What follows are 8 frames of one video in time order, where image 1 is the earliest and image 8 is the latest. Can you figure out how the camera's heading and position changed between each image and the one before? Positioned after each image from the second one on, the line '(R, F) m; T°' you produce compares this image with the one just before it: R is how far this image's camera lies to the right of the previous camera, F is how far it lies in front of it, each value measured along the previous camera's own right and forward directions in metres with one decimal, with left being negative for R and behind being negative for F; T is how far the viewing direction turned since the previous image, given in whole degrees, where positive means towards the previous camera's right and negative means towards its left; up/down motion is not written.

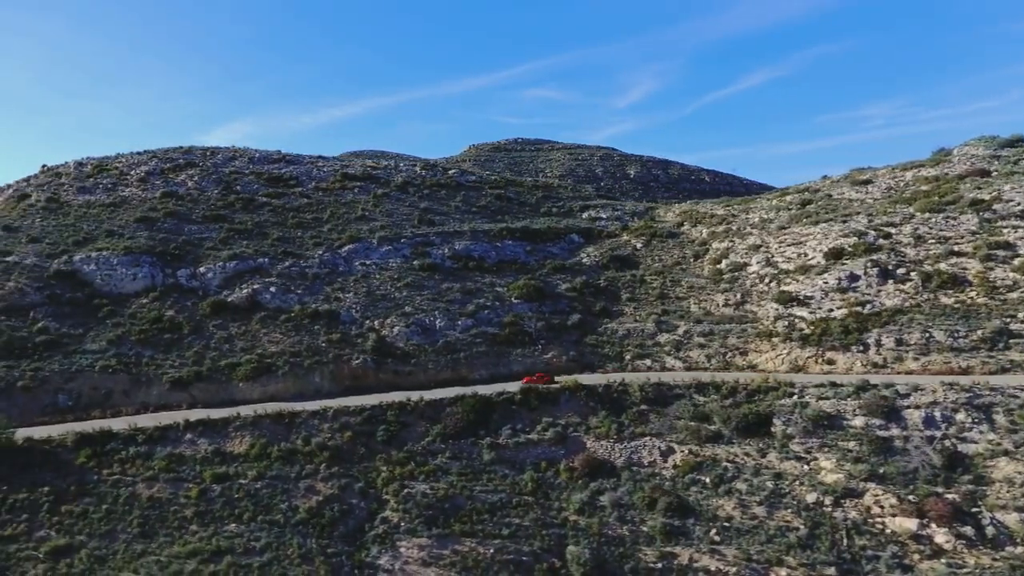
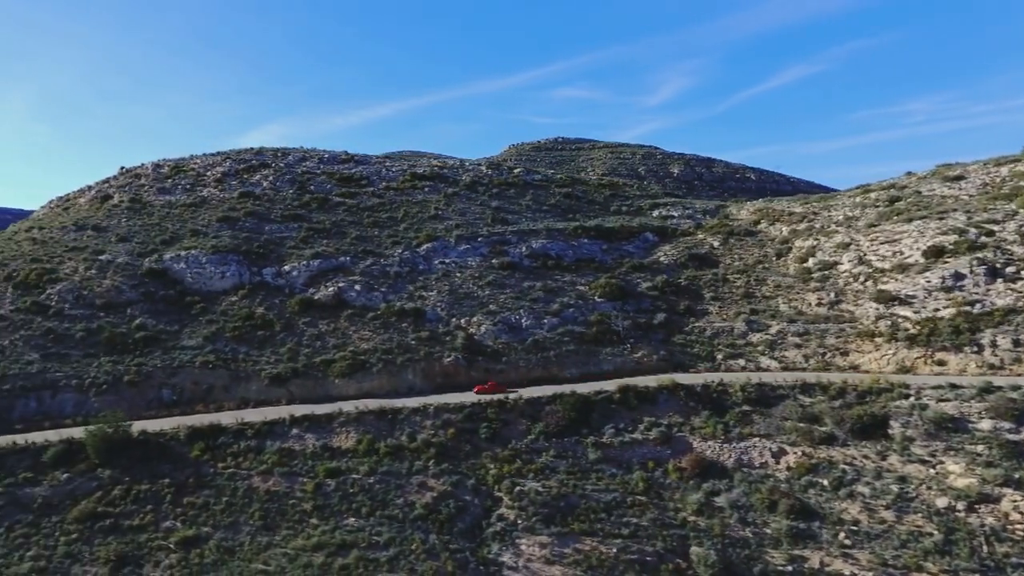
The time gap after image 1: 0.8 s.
(-2.5, 0.0) m; -3°
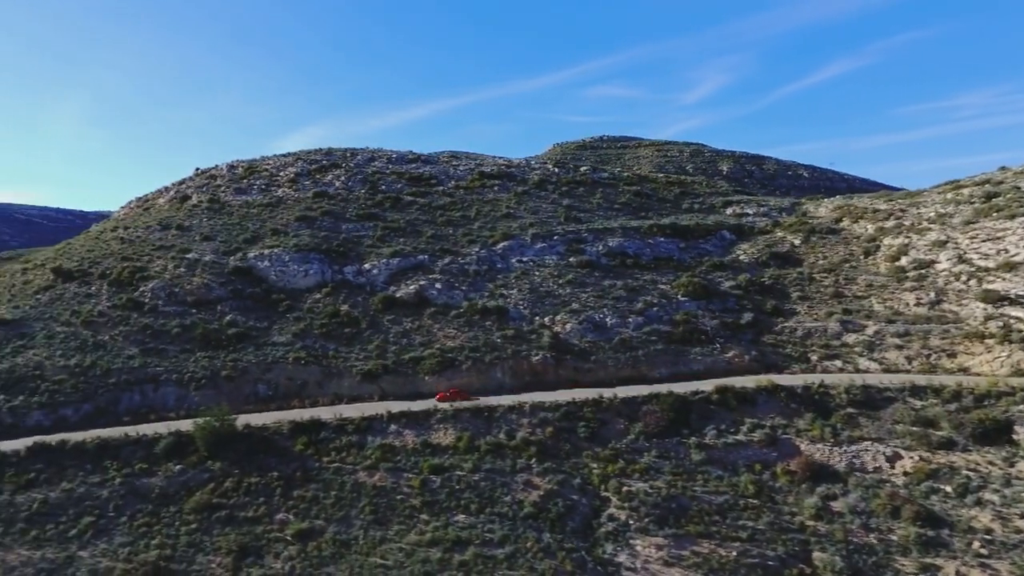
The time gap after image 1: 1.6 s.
(-2.2, 0.0) m; -3°
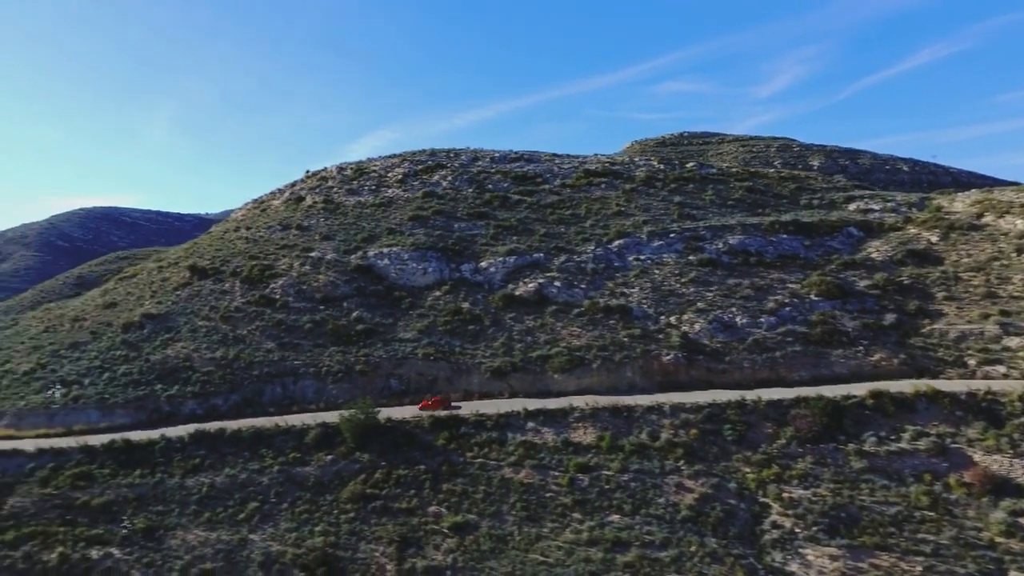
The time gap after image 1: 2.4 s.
(-2.6, 0.0) m; -6°
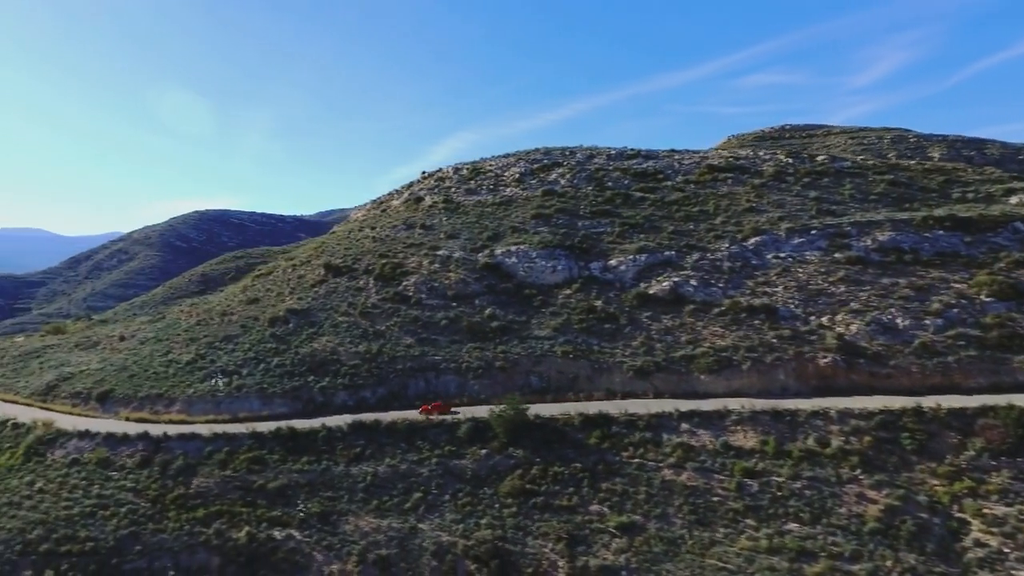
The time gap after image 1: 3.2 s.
(-2.6, 0.0) m; -7°
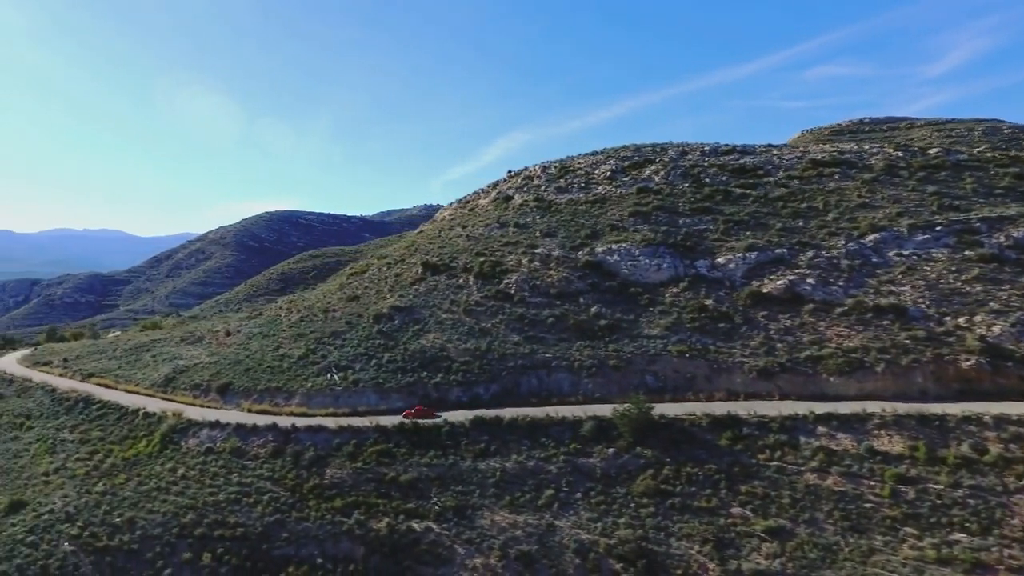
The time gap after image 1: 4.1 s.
(-2.6, 0.0) m; -5°
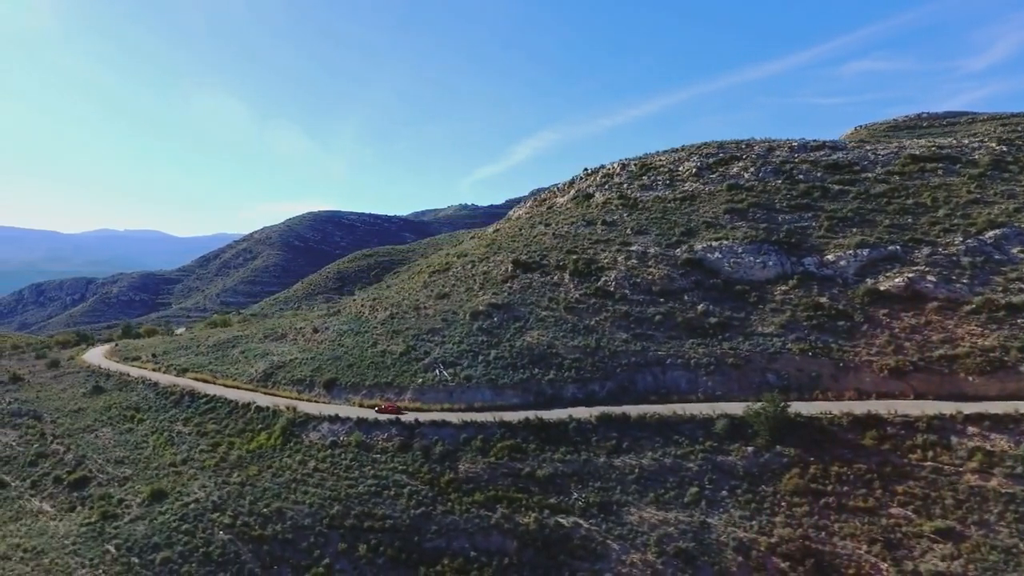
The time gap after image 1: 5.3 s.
(-3.7, -0.1) m; -3°
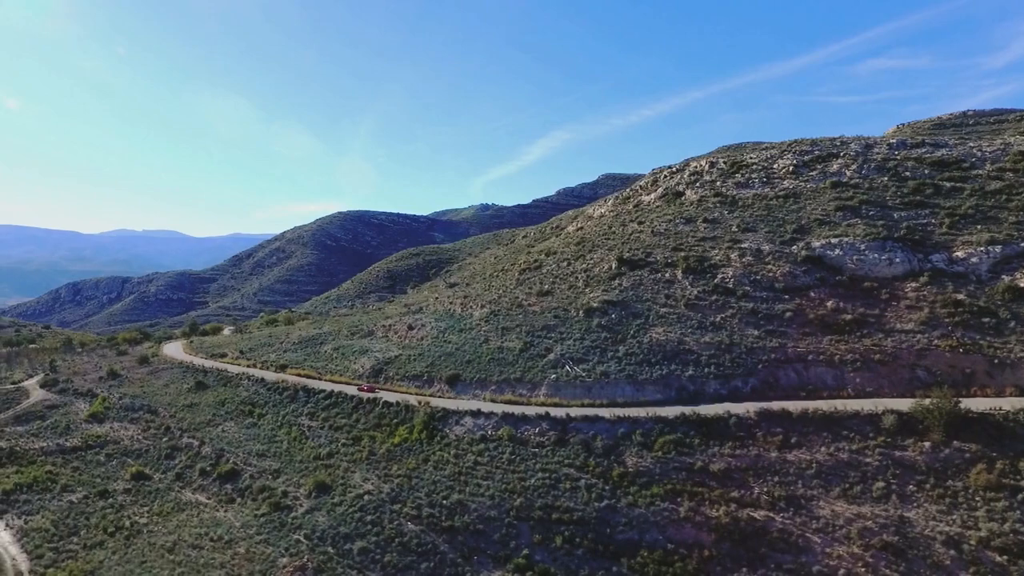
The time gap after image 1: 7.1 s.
(-5.6, -0.3) m; -1°
